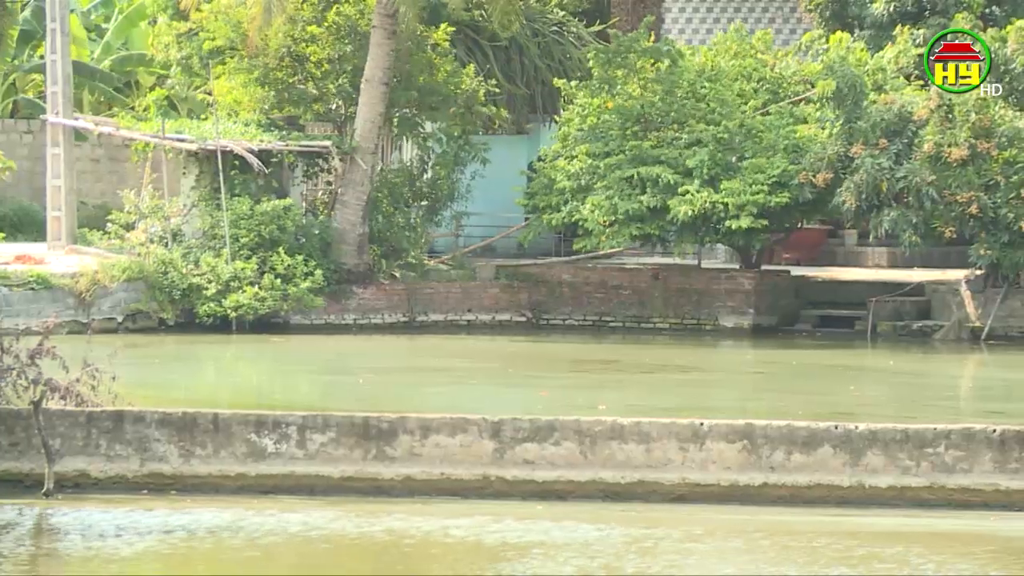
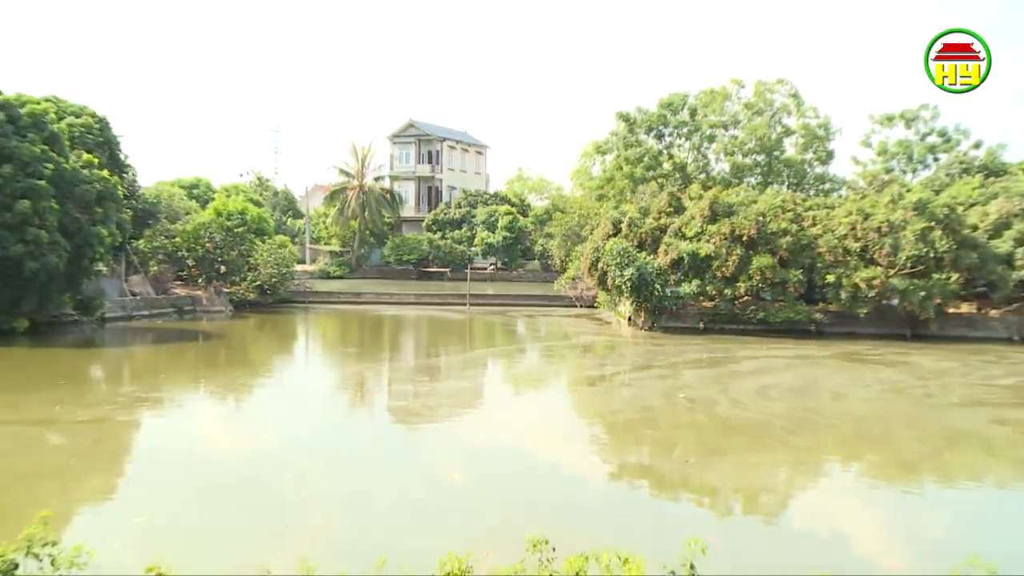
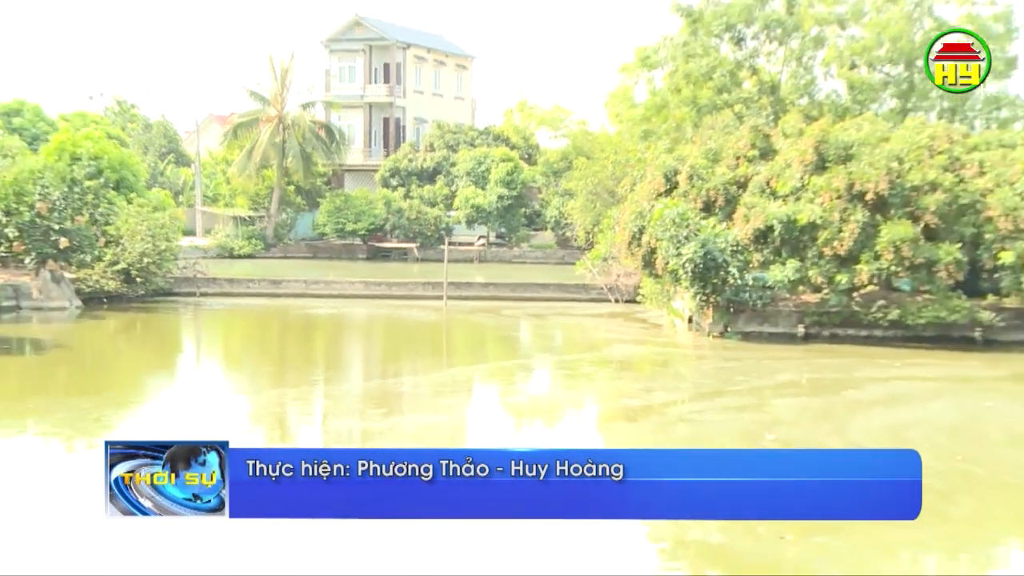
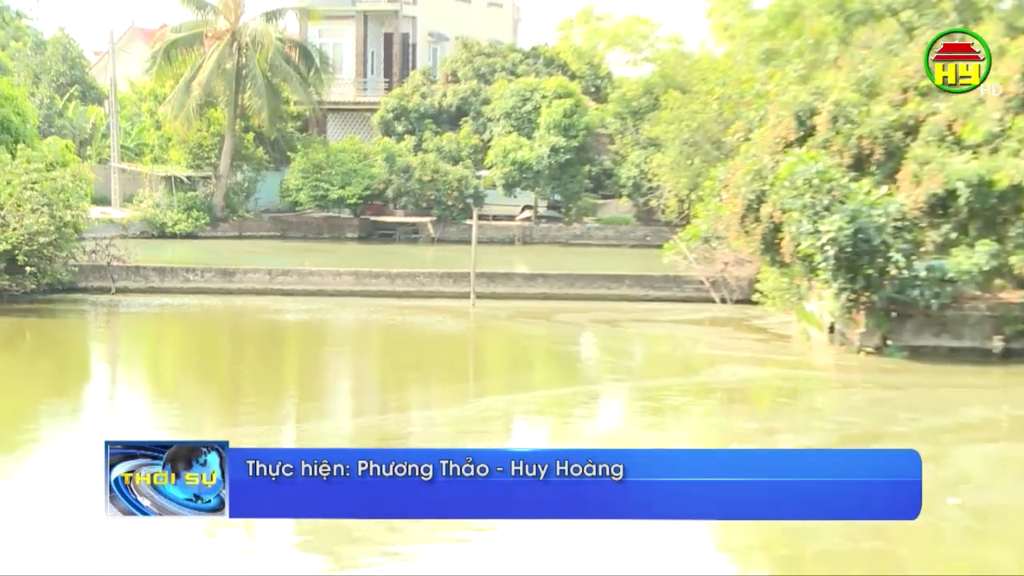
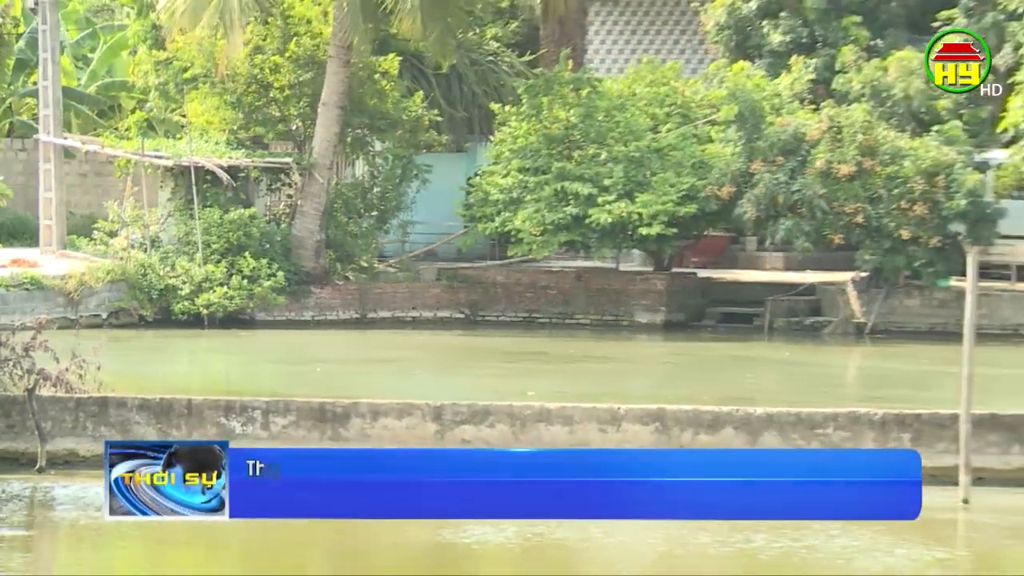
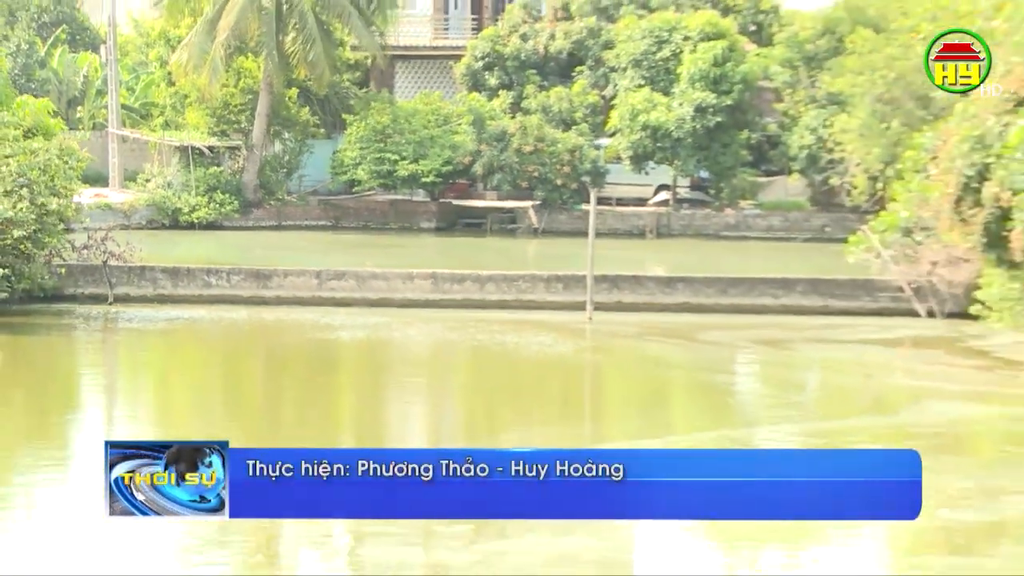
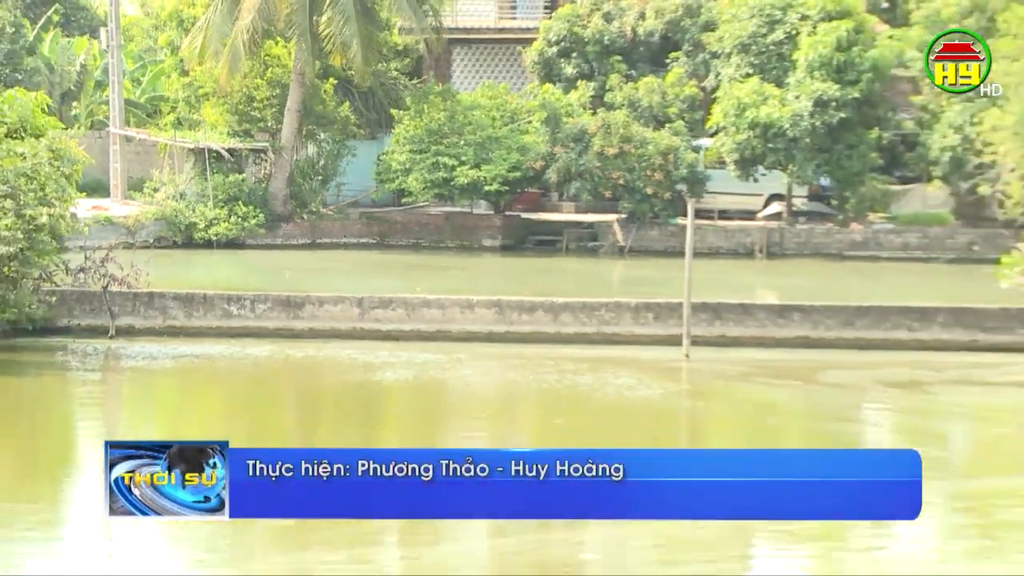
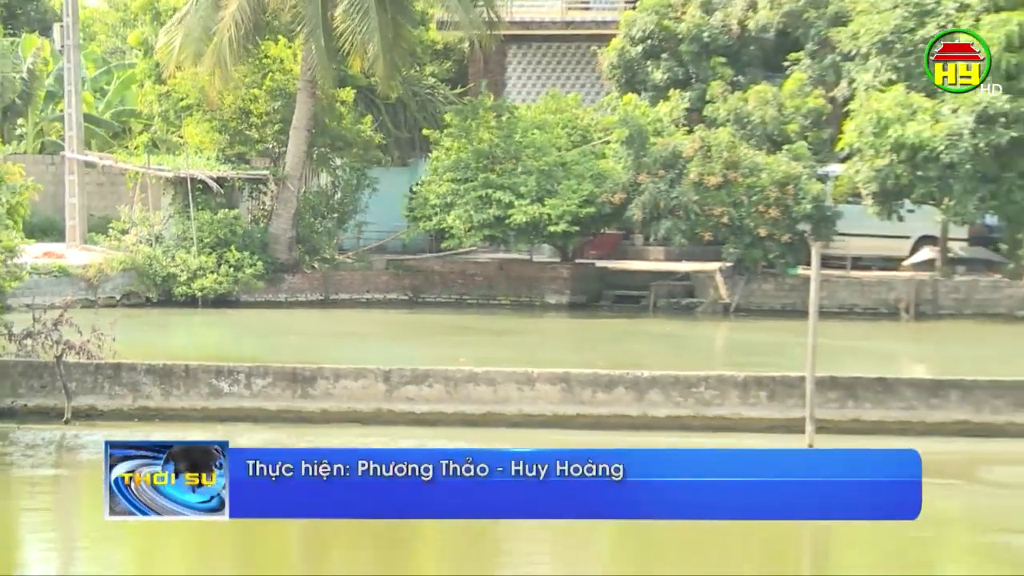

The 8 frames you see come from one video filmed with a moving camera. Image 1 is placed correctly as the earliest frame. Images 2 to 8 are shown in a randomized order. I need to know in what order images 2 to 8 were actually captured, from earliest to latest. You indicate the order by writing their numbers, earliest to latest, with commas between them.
5, 8, 7, 6, 4, 3, 2
